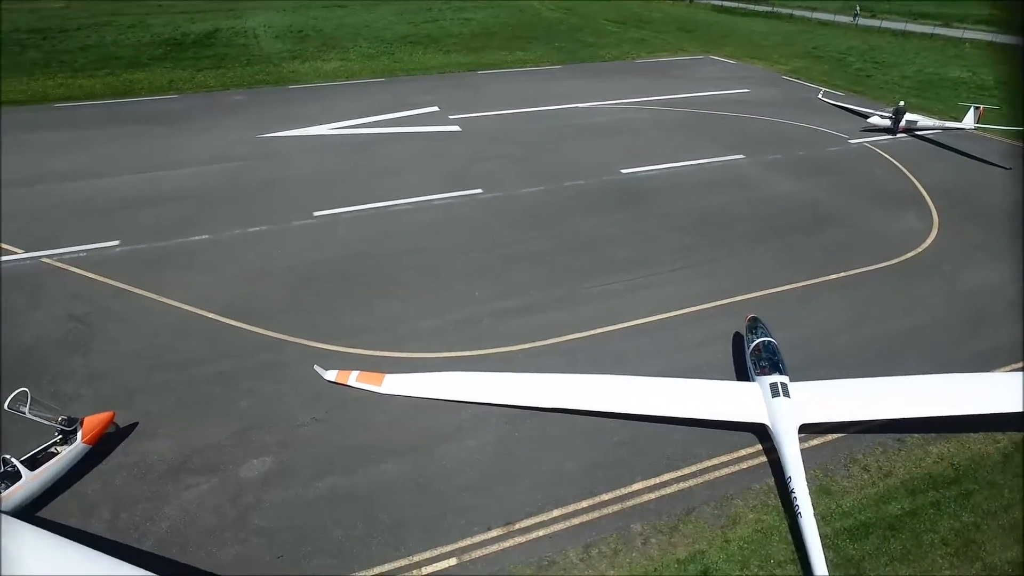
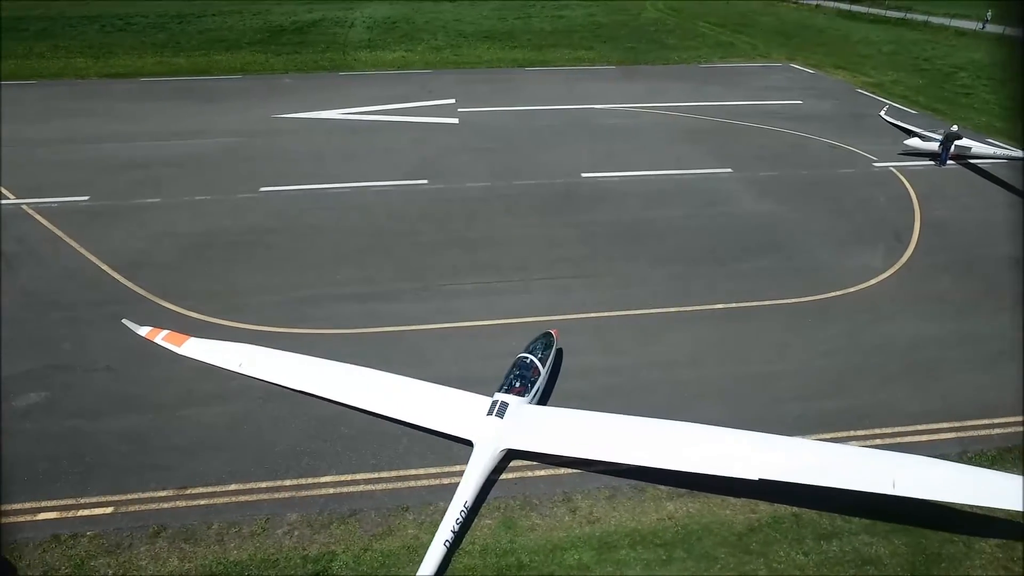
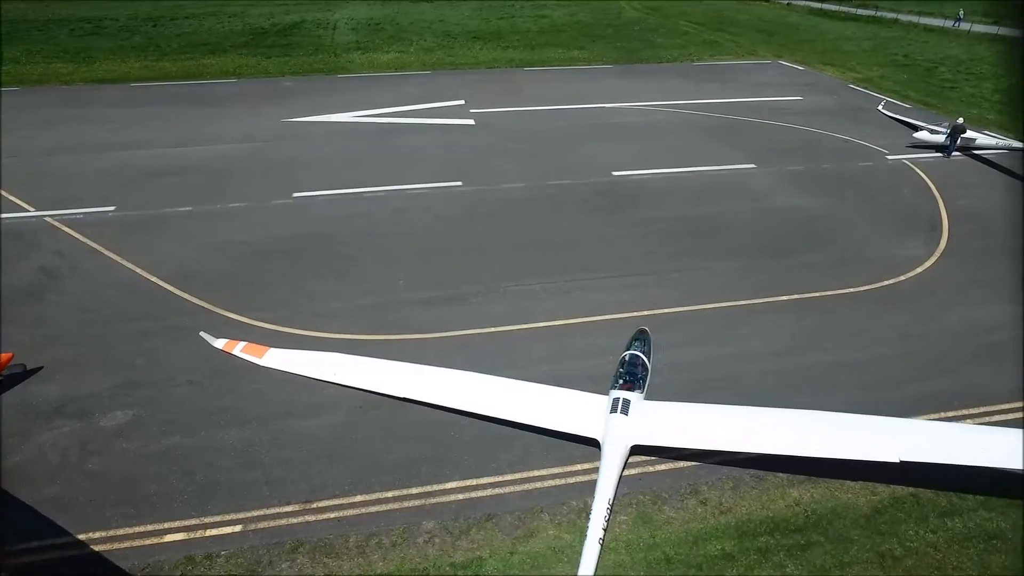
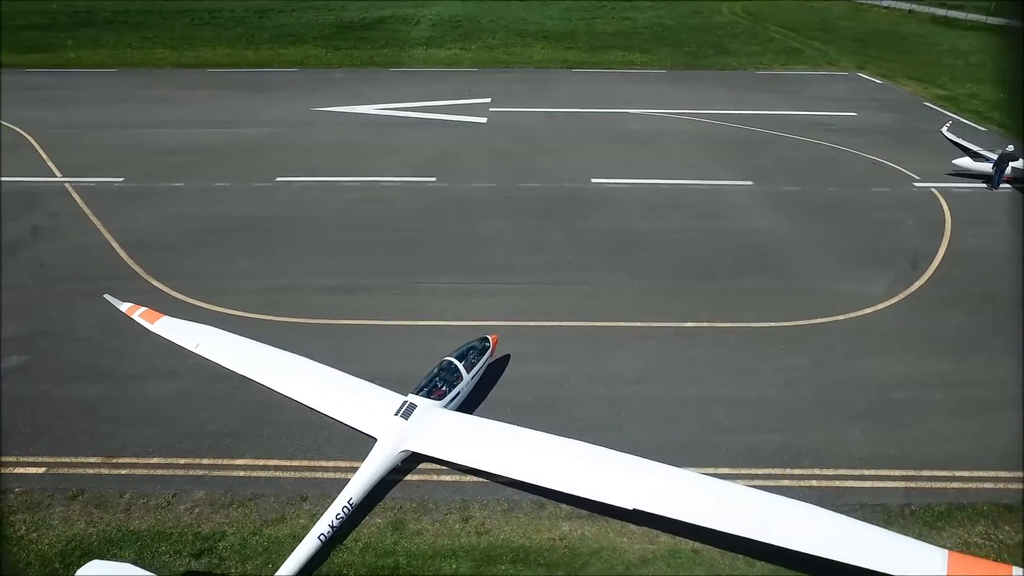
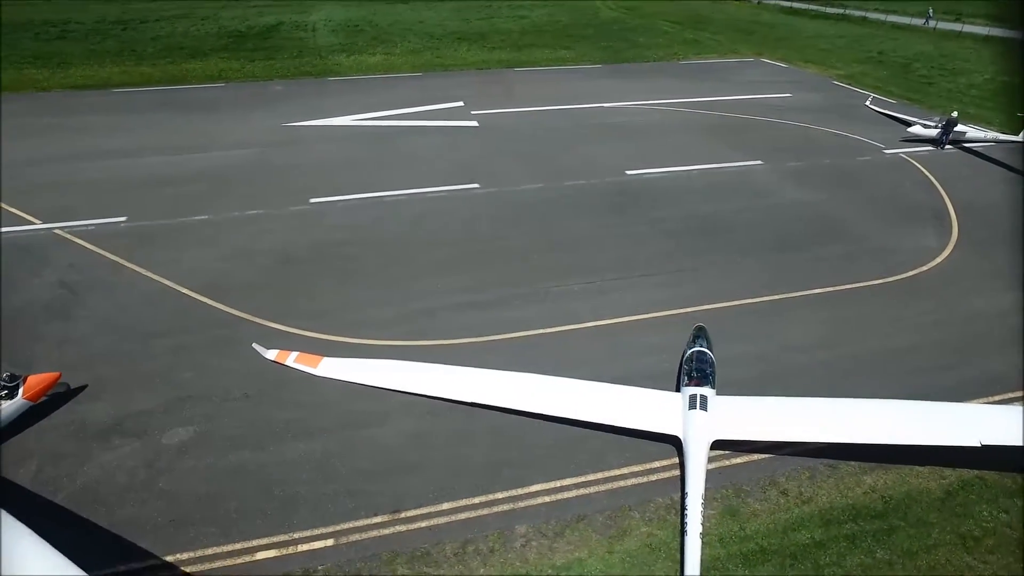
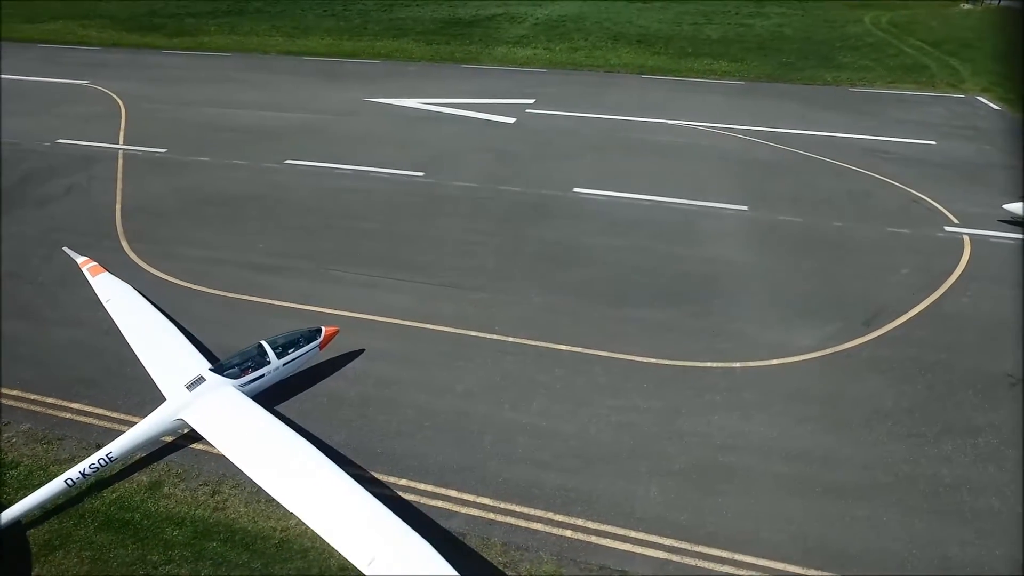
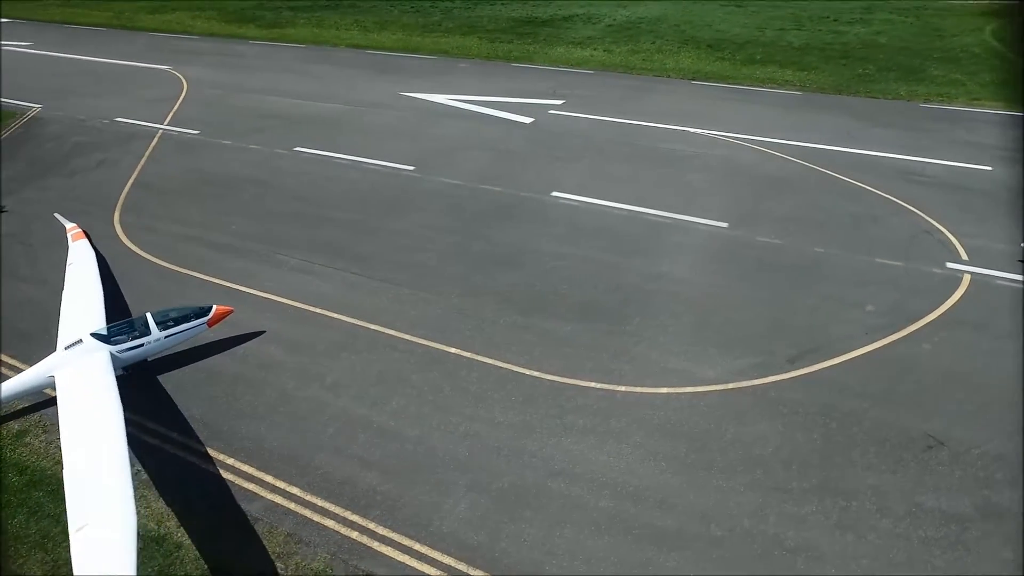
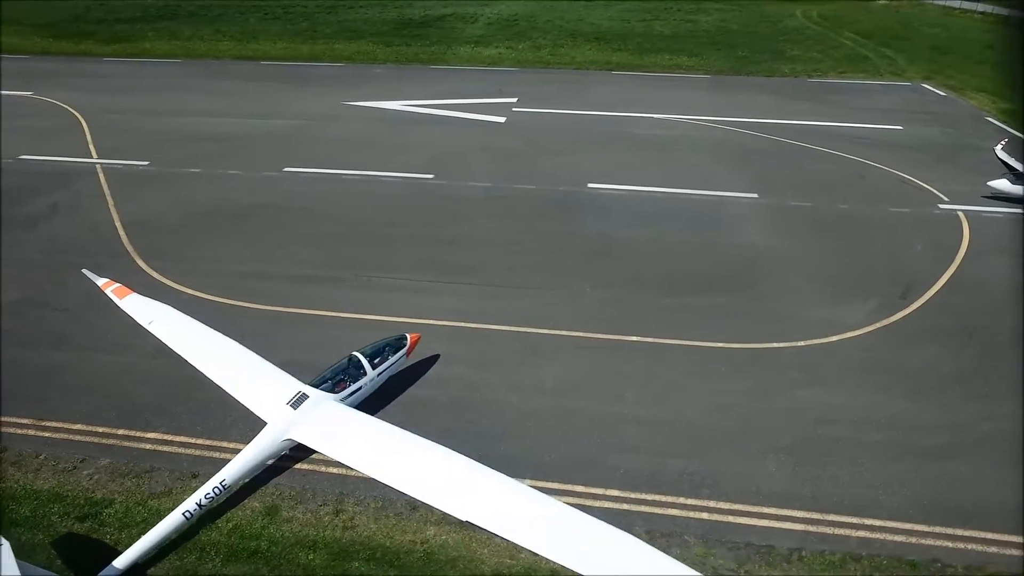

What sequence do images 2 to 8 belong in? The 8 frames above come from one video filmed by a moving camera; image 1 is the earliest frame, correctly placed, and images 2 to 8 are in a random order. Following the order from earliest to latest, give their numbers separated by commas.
5, 3, 2, 4, 8, 6, 7
